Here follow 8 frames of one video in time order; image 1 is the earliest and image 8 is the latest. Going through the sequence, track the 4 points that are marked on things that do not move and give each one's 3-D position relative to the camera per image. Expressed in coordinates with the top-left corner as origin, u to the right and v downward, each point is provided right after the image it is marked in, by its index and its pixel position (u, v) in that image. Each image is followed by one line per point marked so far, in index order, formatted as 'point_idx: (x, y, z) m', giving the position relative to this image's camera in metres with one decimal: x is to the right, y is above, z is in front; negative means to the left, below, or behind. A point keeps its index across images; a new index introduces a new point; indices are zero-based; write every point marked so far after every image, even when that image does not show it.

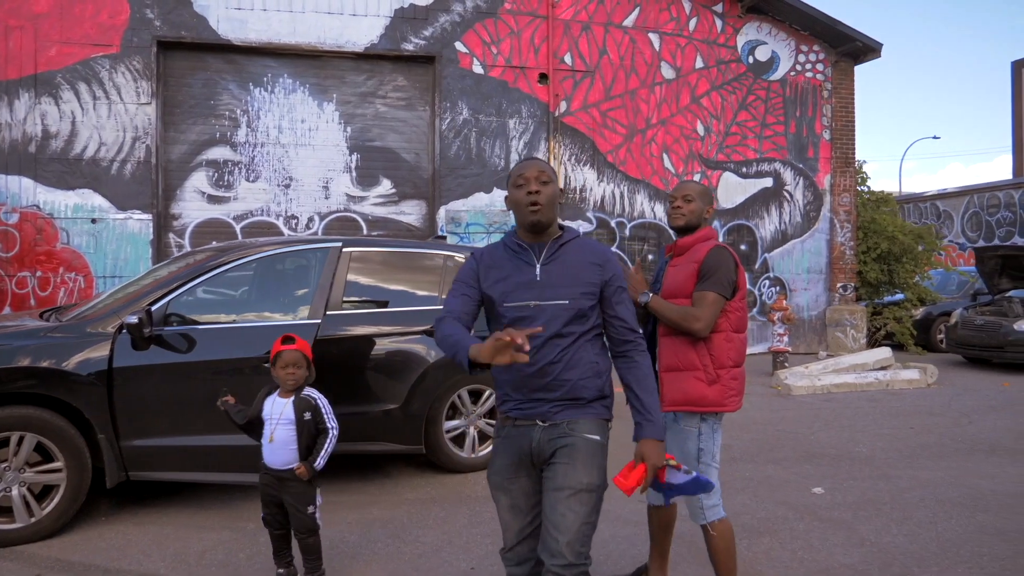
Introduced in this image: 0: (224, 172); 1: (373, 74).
0: (-4.1, +1.7, +11.2) m
1: (-2.1, +3.2, +11.6) m
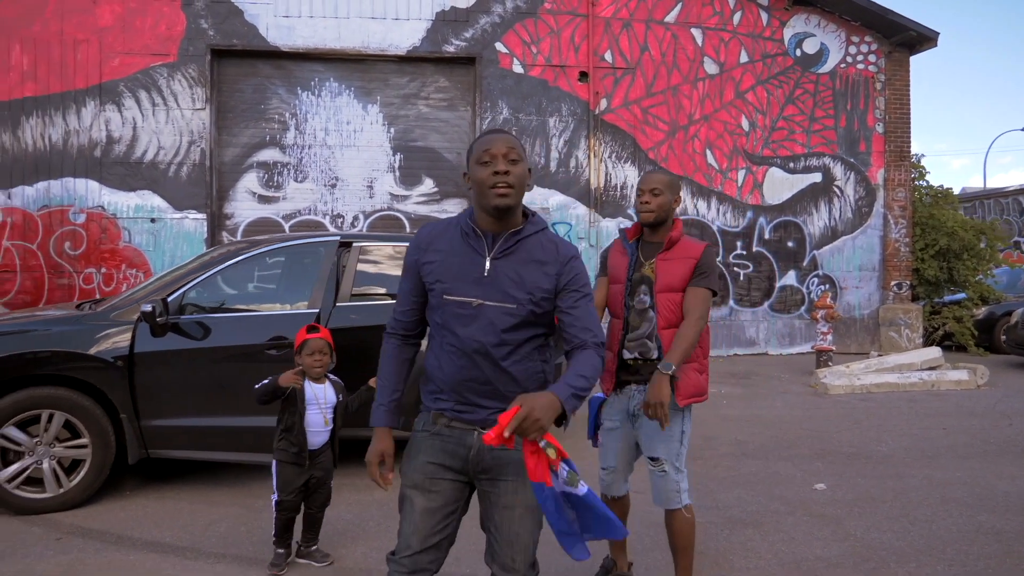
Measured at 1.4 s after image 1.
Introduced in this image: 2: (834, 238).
0: (-3.5, +1.7, +11.7) m
1: (-1.5, +3.2, +11.9) m
2: (+5.2, +0.8, +12.6) m
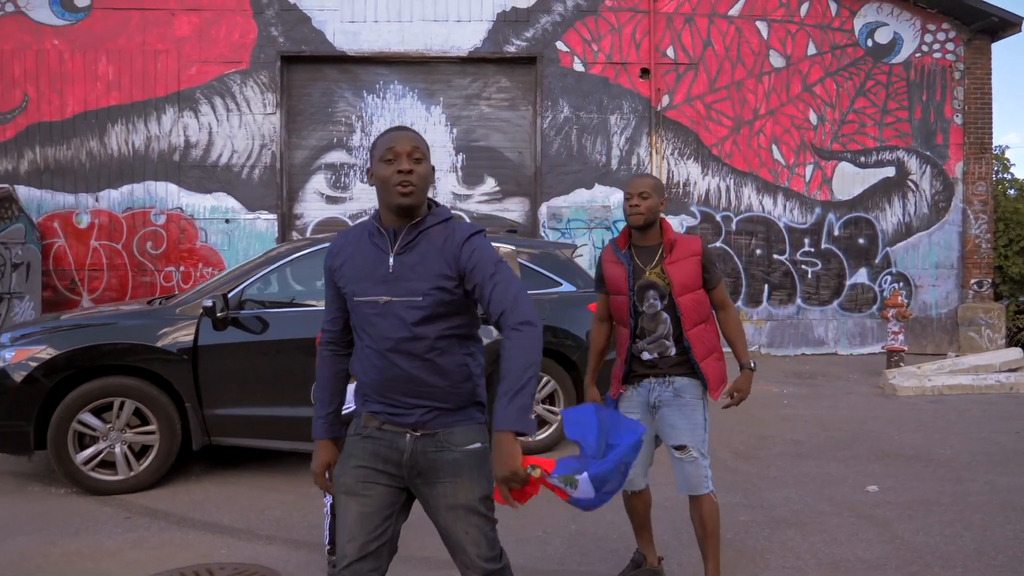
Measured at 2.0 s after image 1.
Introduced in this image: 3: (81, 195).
0: (-2.6, +1.8, +12.0) m
1: (-0.5, +3.3, +12.1) m
2: (+6.2, +0.8, +12.2) m
3: (-6.4, +1.4, +11.6) m
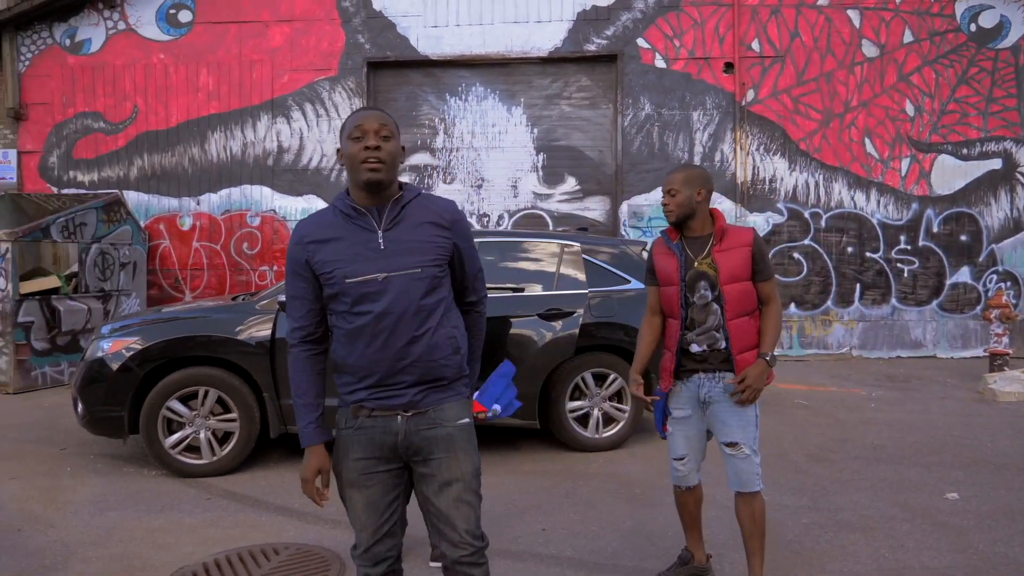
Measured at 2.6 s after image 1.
0: (-1.3, +1.8, +12.3) m
1: (+0.7, +3.3, +12.2) m
2: (+7.4, +0.8, +11.4) m
3: (-5.2, +1.4, +12.3) m
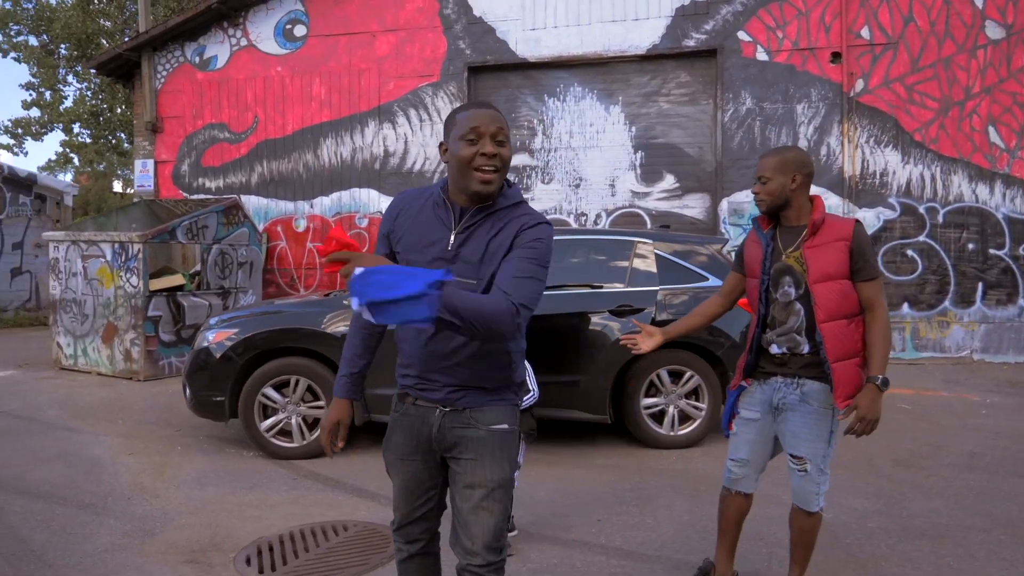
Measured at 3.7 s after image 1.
0: (+0.2, +1.8, +12.5) m
1: (+2.2, +3.3, +12.1) m
2: (+8.7, +0.9, +10.3) m
3: (-3.6, +1.4, +13.1) m
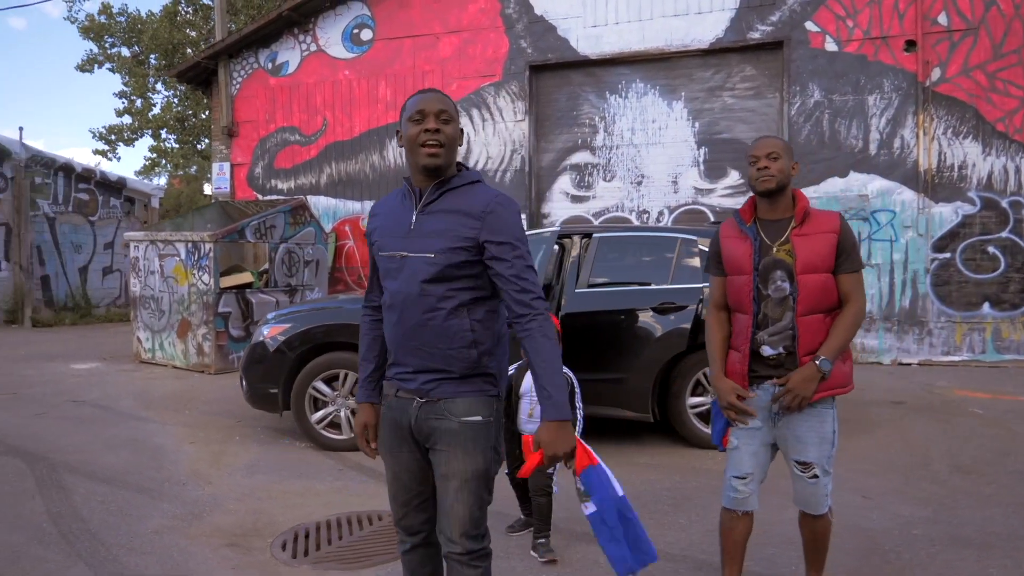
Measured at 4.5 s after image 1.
0: (+1.2, +1.8, +12.5) m
1: (+3.1, +3.3, +11.8) m
2: (+9.4, +0.9, +9.5) m
3: (-2.5, +1.5, +13.5) m
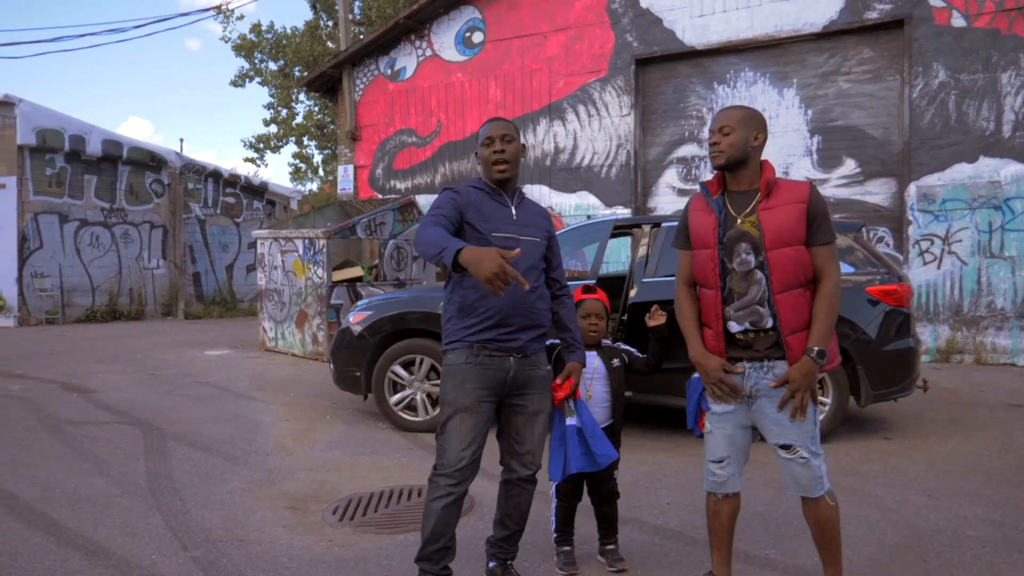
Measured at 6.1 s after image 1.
0: (+2.8, +1.9, +12.3) m
1: (+4.6, +3.4, +11.3) m
2: (+10.4, +0.9, +7.8) m
3: (-0.6, +1.6, +13.9) m
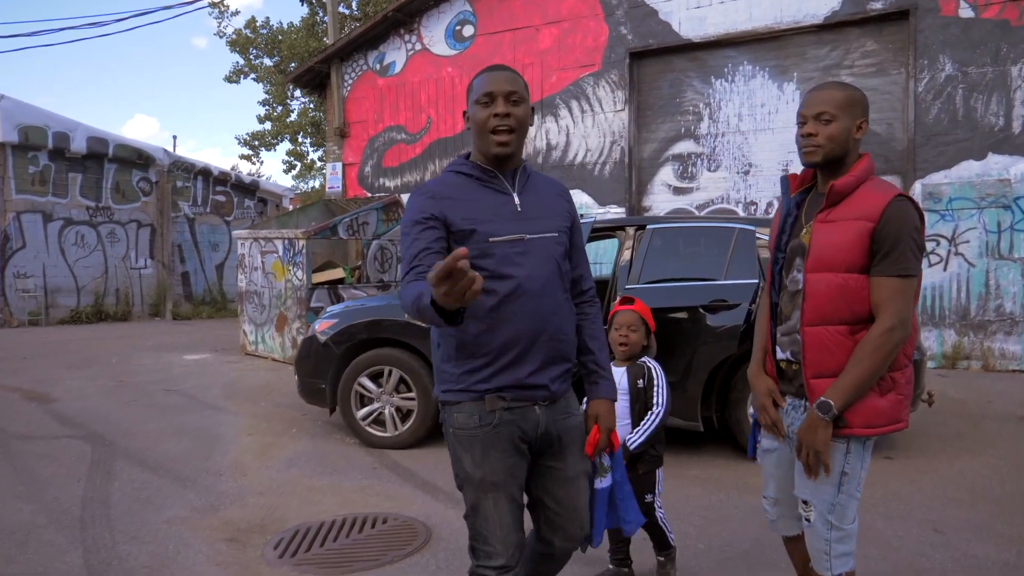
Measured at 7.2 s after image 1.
0: (+2.7, +1.9, +11.8) m
1: (+4.5, +3.4, +10.8) m
2: (+10.2, +0.9, +7.3) m
3: (-0.8, +1.5, +13.5) m
